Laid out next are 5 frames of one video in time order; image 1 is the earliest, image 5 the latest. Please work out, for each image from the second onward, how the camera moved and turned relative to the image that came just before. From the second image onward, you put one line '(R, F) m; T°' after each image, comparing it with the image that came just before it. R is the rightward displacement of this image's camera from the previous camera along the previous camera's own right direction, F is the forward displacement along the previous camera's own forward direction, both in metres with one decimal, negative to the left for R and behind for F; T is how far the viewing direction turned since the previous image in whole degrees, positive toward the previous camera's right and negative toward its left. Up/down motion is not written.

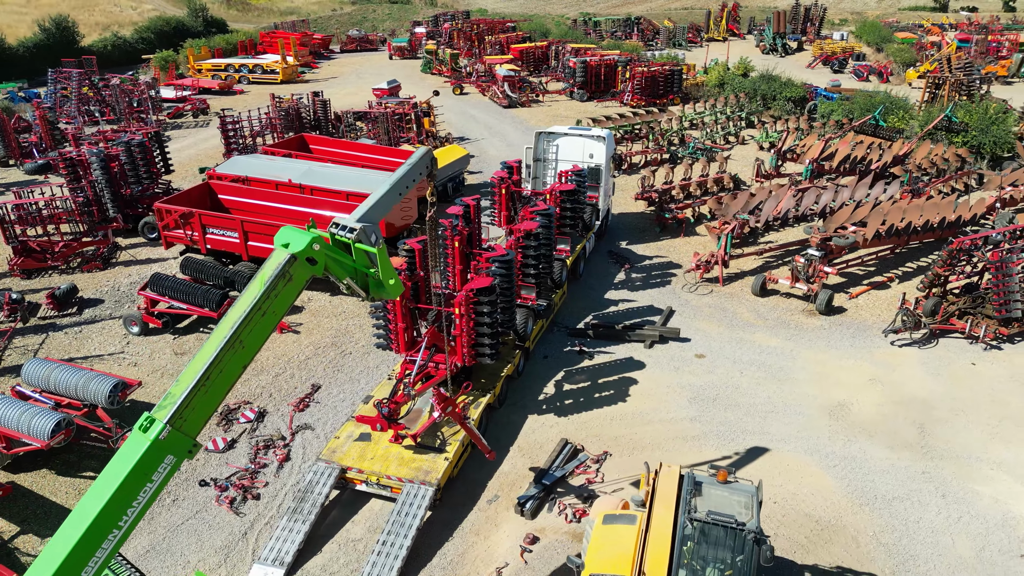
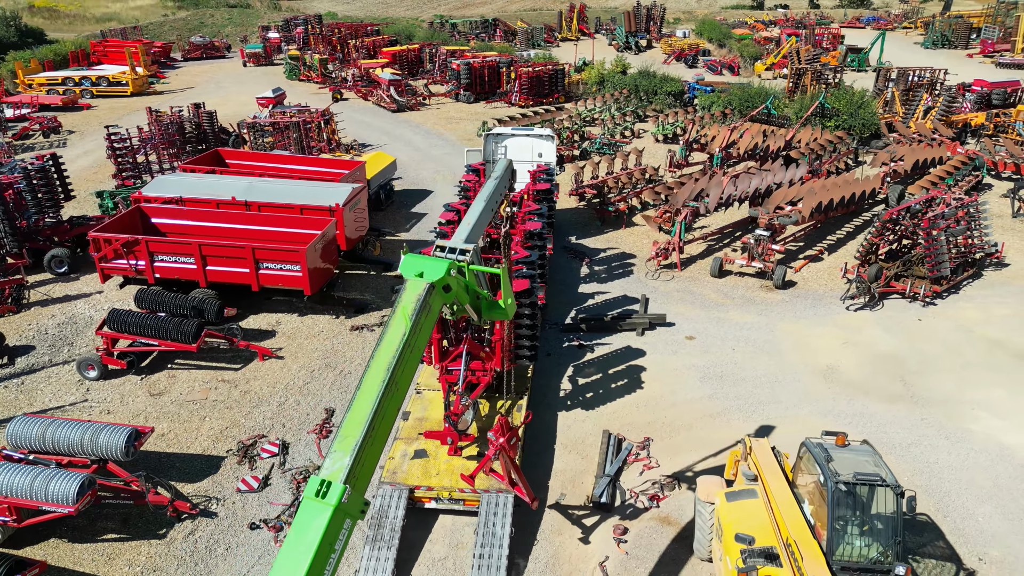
(-2.5, +0.2) m; +11°
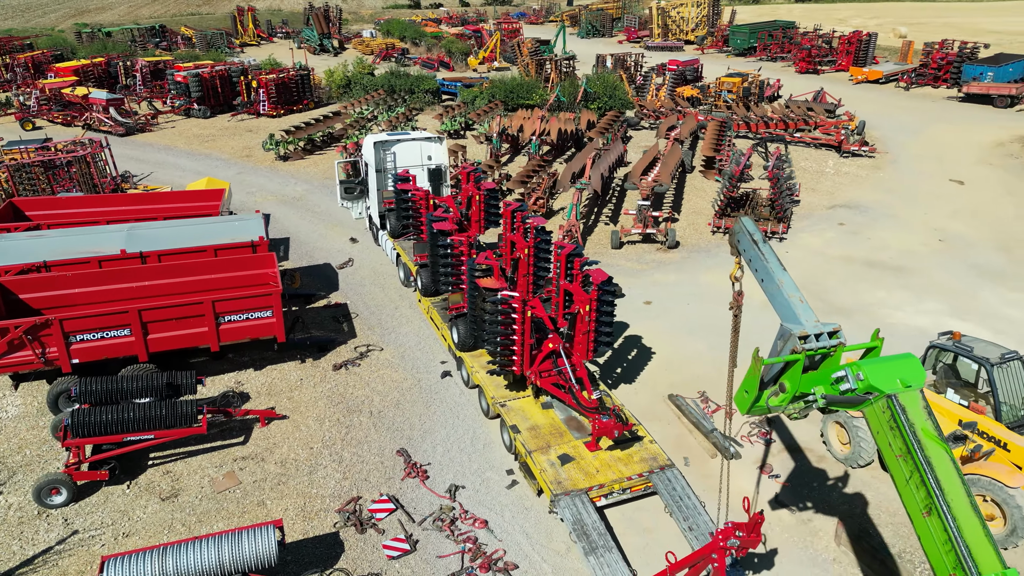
(-5.3, +1.2) m; +25°
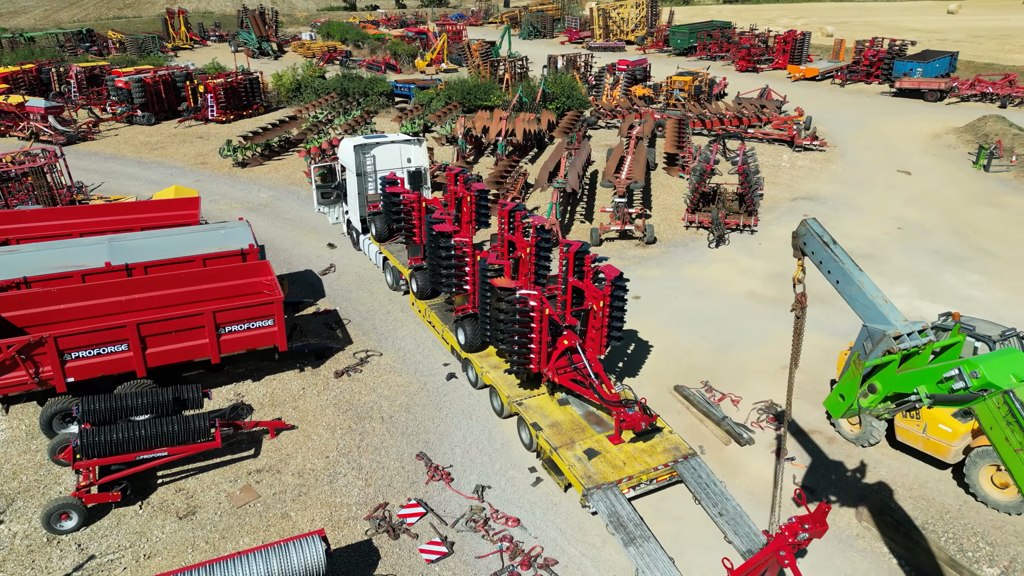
(-1.0, 0.0) m; +5°
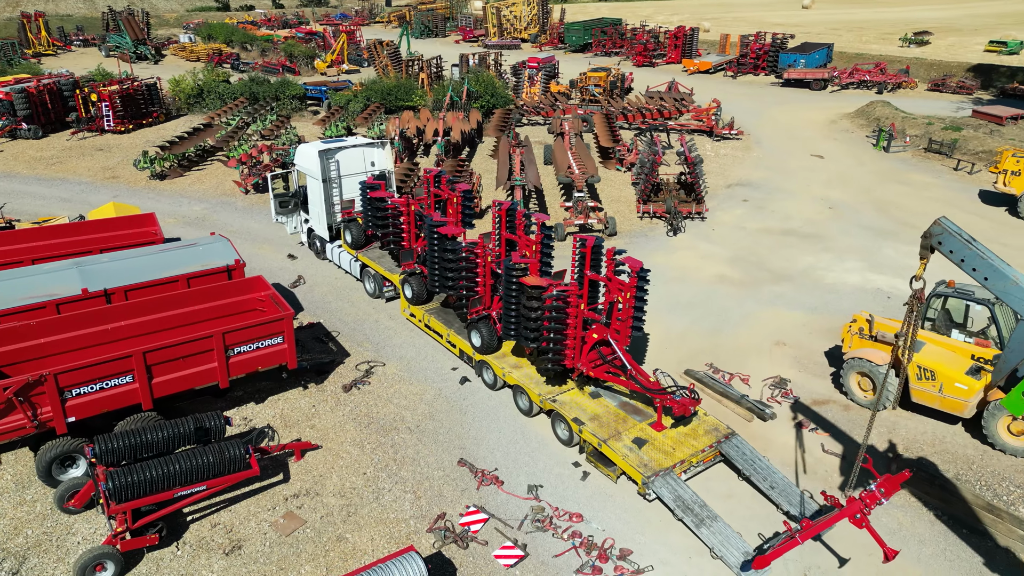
(-1.9, +0.2) m; +9°
